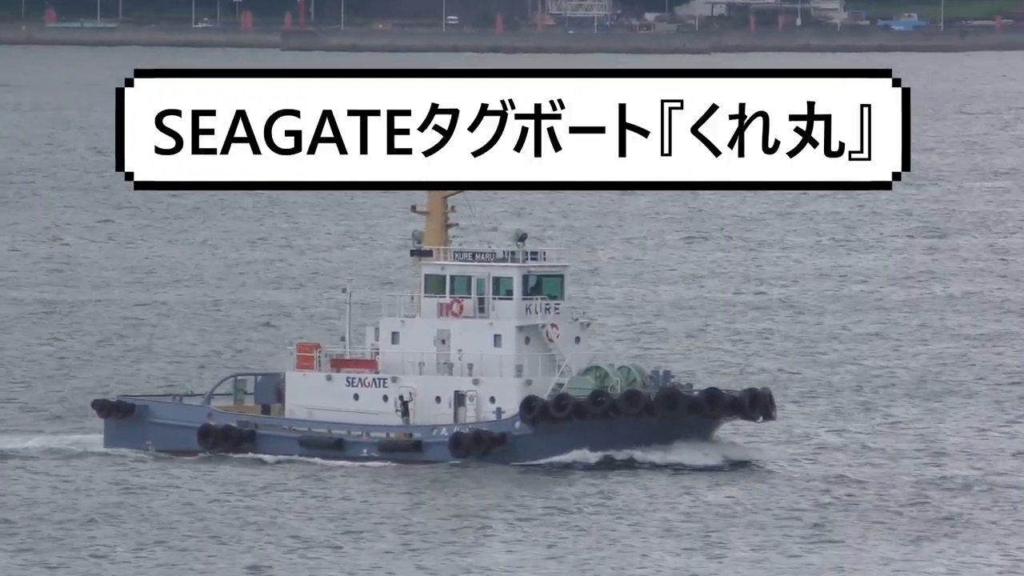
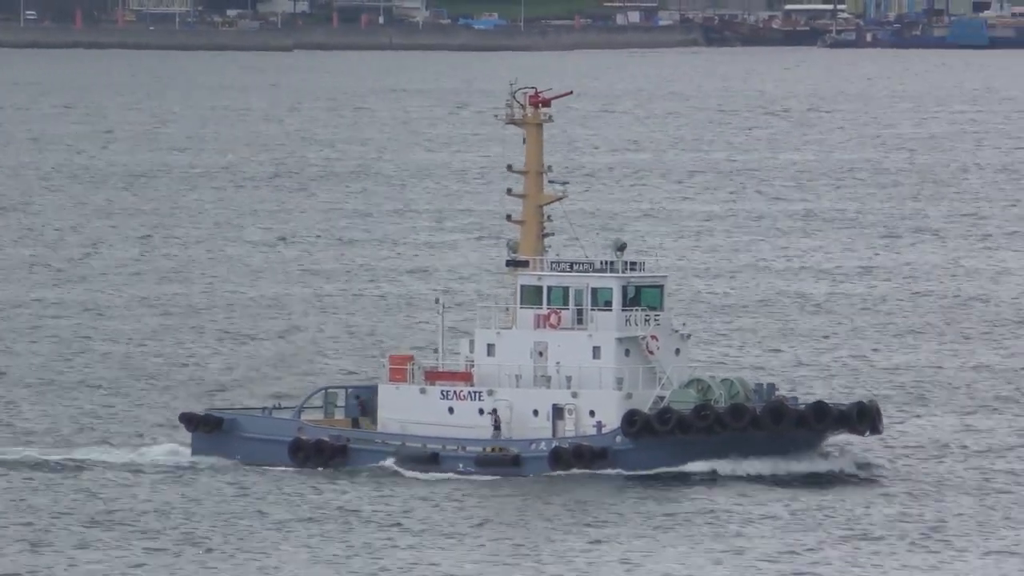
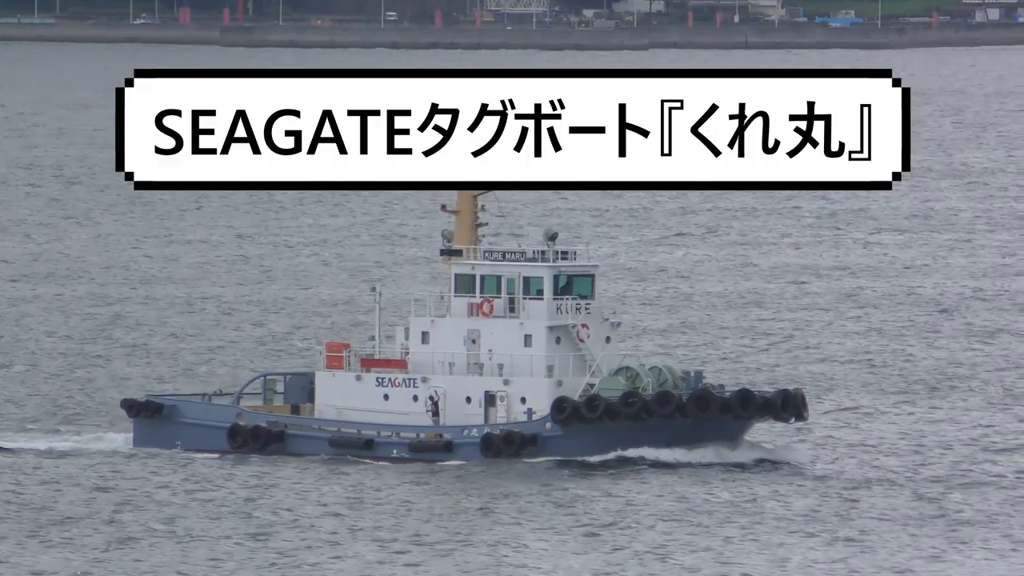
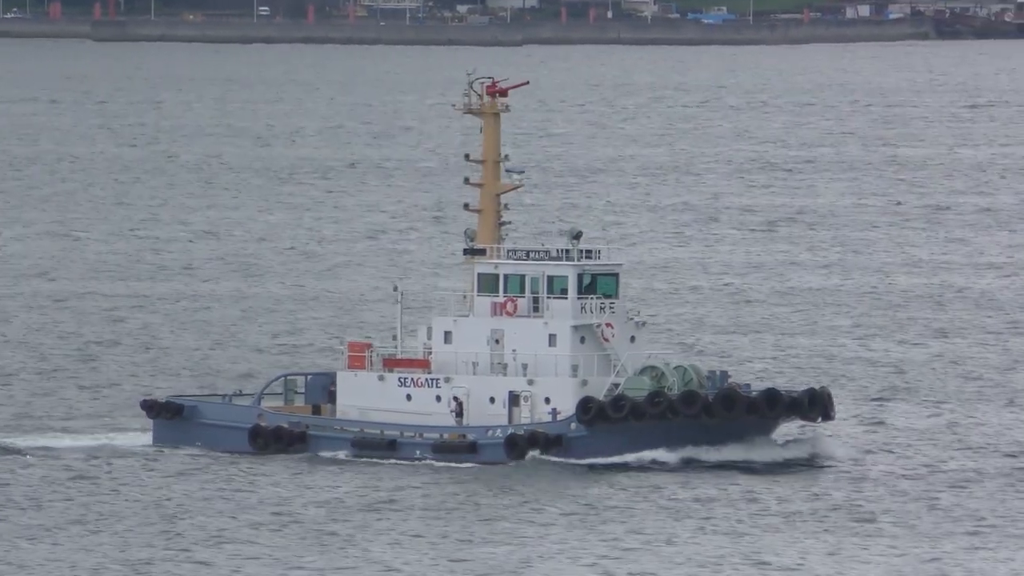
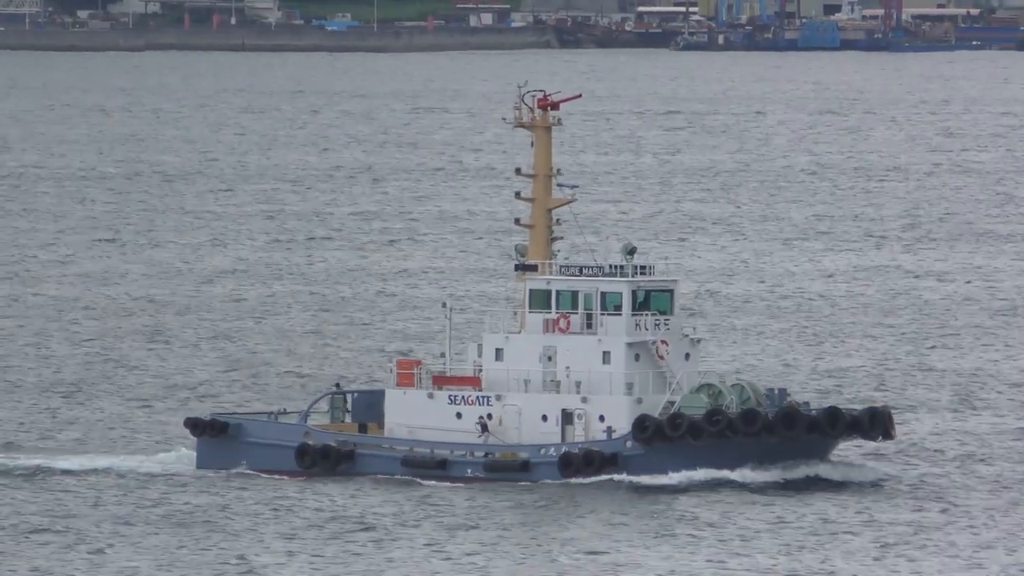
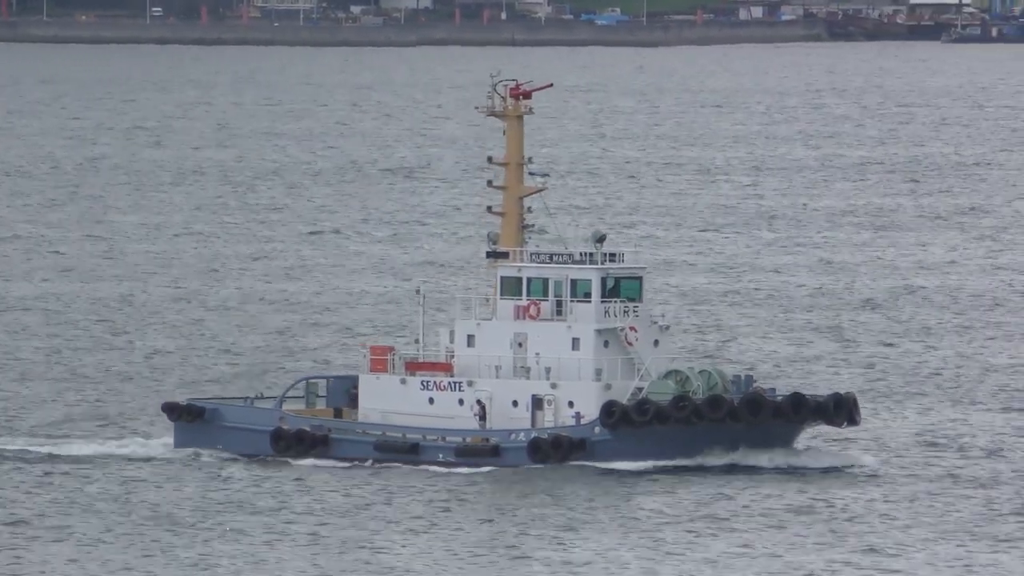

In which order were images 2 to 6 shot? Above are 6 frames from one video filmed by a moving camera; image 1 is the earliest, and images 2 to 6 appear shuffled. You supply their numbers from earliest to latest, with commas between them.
3, 4, 6, 2, 5
